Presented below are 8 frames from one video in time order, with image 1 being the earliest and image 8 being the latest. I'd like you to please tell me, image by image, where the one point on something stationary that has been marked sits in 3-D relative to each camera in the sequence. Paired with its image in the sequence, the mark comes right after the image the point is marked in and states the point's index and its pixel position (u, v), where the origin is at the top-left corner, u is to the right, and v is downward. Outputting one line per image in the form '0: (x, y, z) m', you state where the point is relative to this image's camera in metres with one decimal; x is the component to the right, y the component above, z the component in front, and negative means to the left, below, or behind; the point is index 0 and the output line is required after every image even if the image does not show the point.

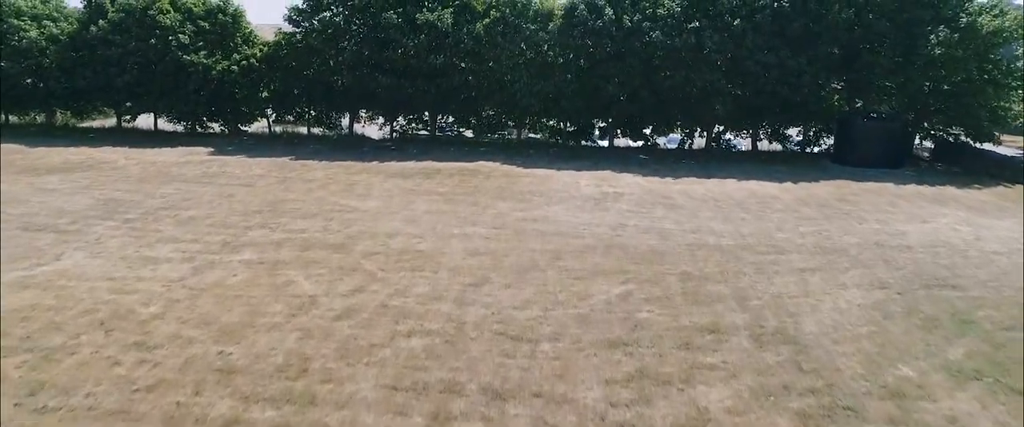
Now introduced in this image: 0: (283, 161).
0: (-3.5, +0.8, +14.0) m
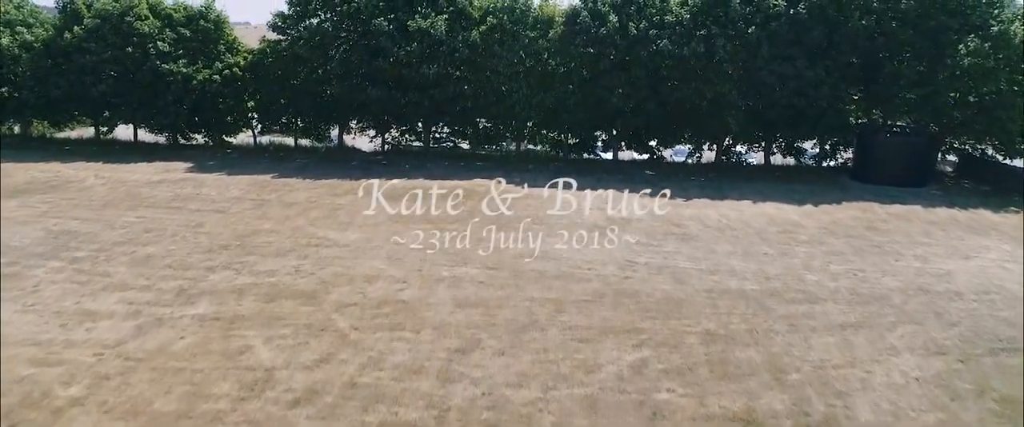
0: (-3.5, +0.5, +13.0) m
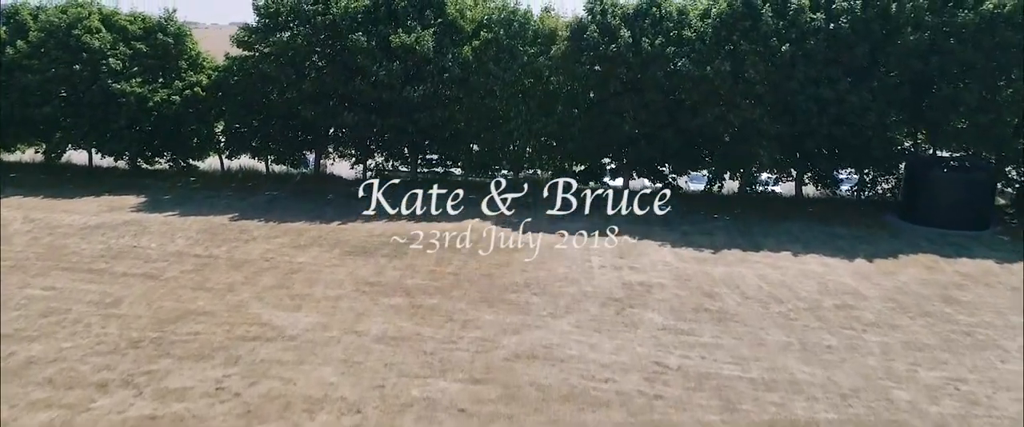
0: (-3.5, -0.1, +11.2) m
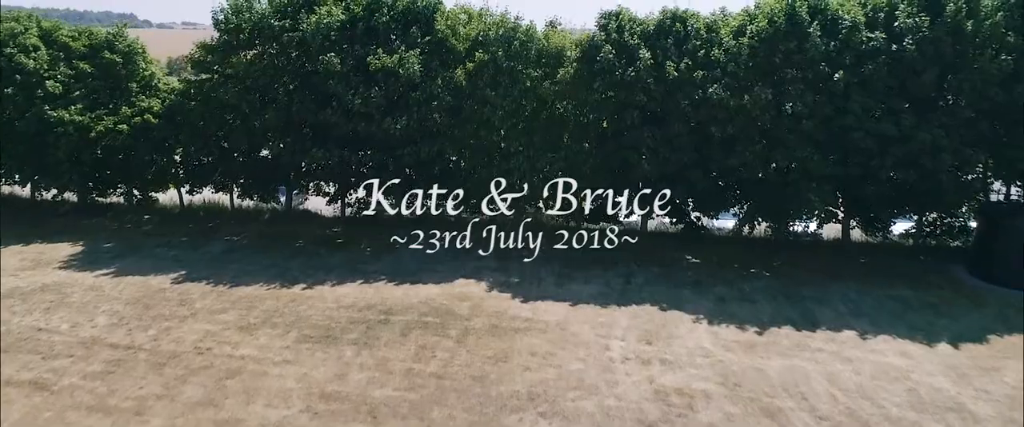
0: (-3.6, -0.7, +9.3) m
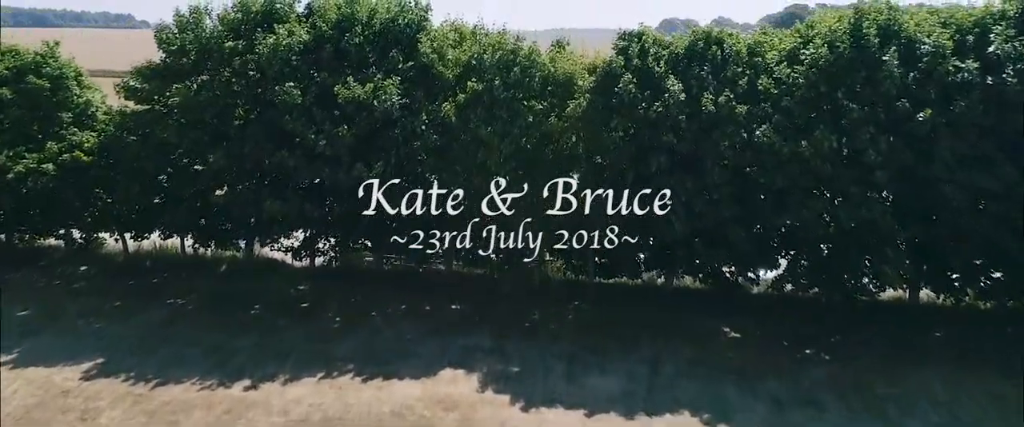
0: (-3.6, -1.4, +7.3) m
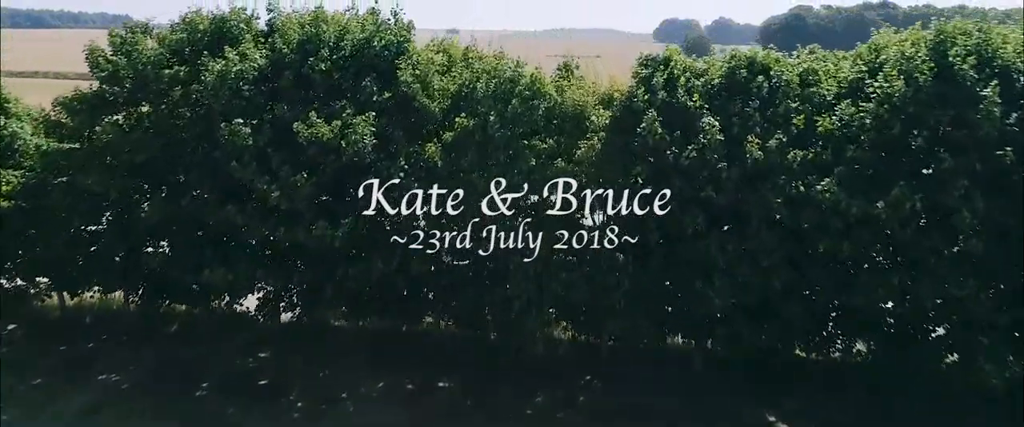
0: (-3.6, -1.9, +5.7) m
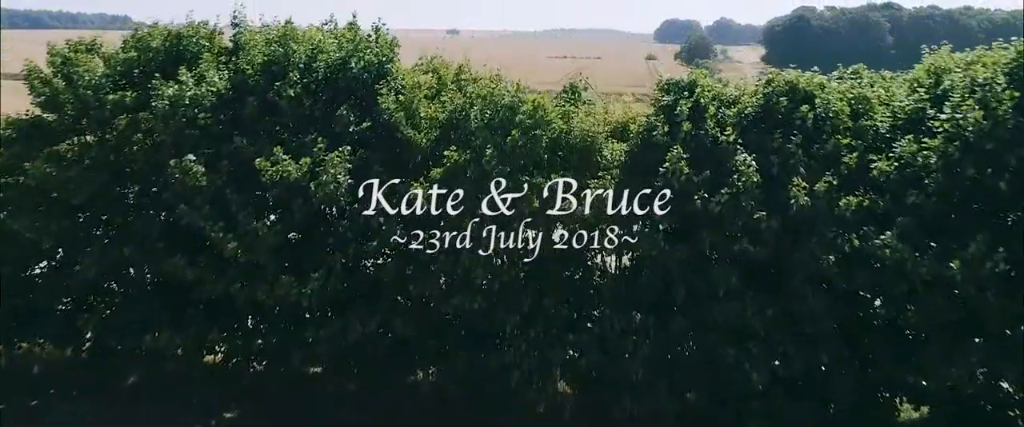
0: (-3.6, -2.3, +4.6) m
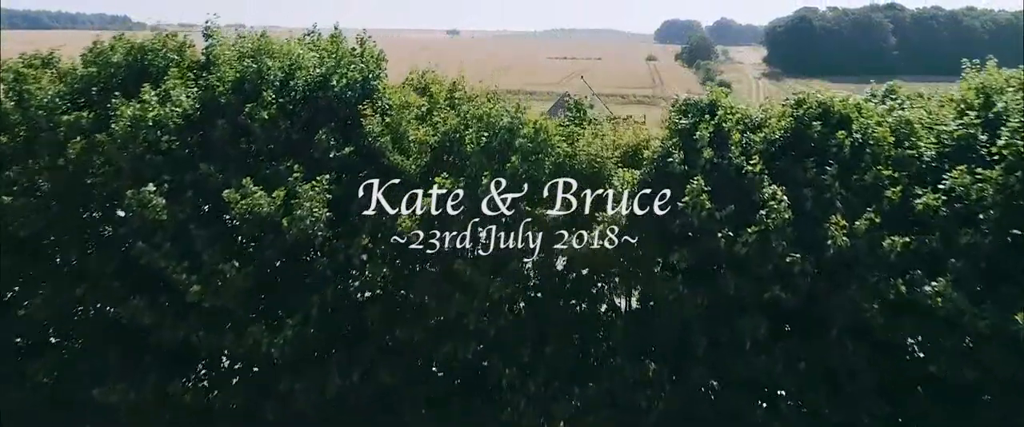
0: (-3.6, -2.5, +3.9) m
